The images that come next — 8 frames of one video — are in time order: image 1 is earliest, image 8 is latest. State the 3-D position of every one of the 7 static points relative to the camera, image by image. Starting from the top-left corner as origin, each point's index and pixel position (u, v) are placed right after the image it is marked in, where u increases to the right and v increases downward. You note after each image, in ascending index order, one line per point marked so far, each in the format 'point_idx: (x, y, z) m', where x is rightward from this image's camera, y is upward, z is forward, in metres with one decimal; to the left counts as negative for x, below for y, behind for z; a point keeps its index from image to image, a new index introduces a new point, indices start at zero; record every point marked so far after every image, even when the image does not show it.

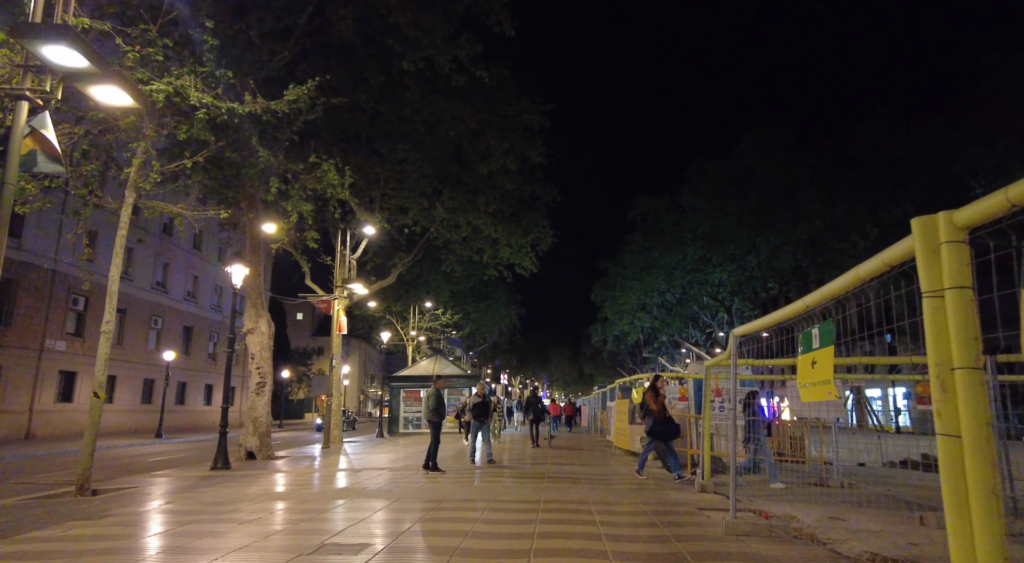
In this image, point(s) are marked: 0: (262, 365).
0: (-6.3, -2.1, +16.6) m
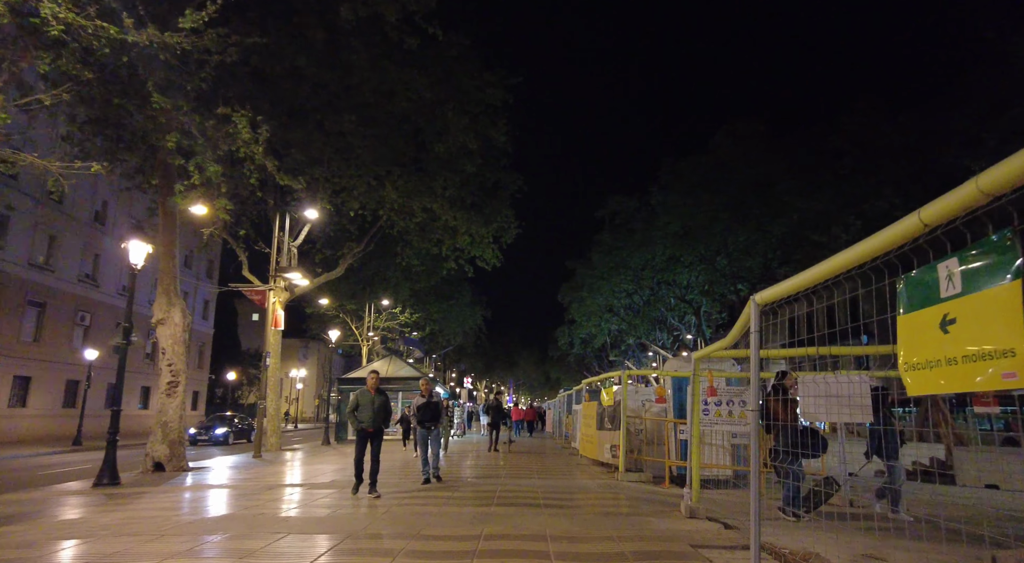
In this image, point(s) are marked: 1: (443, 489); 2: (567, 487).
0: (-7.3, -1.7, +14.3) m
1: (-1.2, -3.5, +11.1) m
2: (+0.8, -3.2, +10.3) m
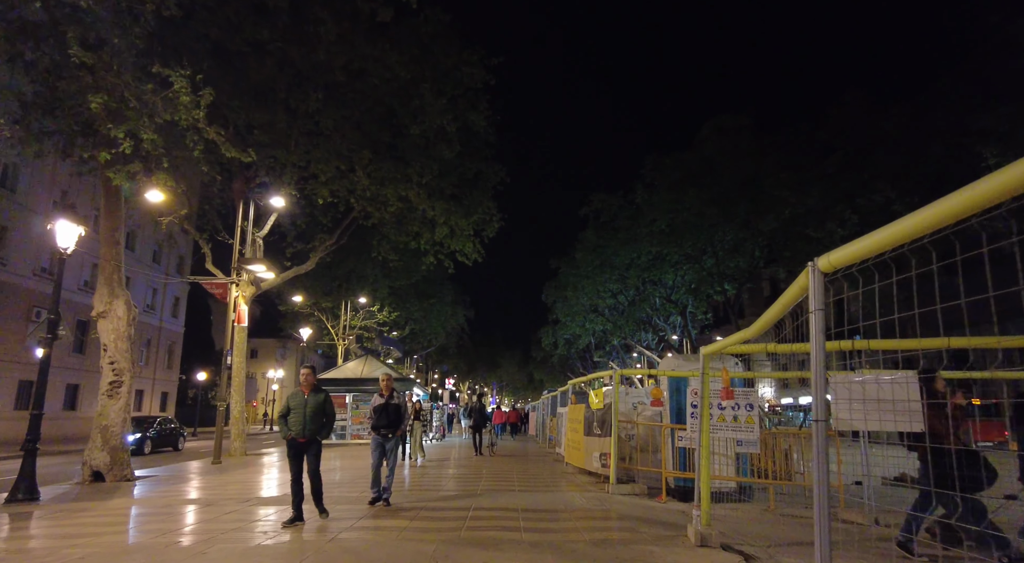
0: (-7.7, -1.5, +12.9) m
1: (-1.5, -3.3, +9.8) m
2: (+0.5, -3.0, +9.1) m
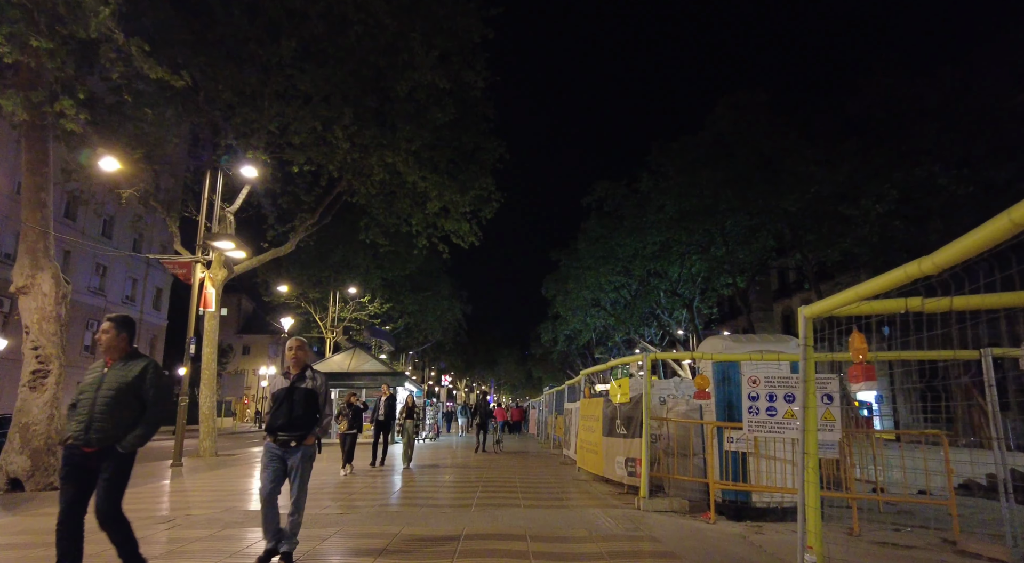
0: (-7.7, -1.0, +10.8) m
1: (-1.5, -2.8, +7.7) m
2: (+0.6, -2.6, +7.0) m
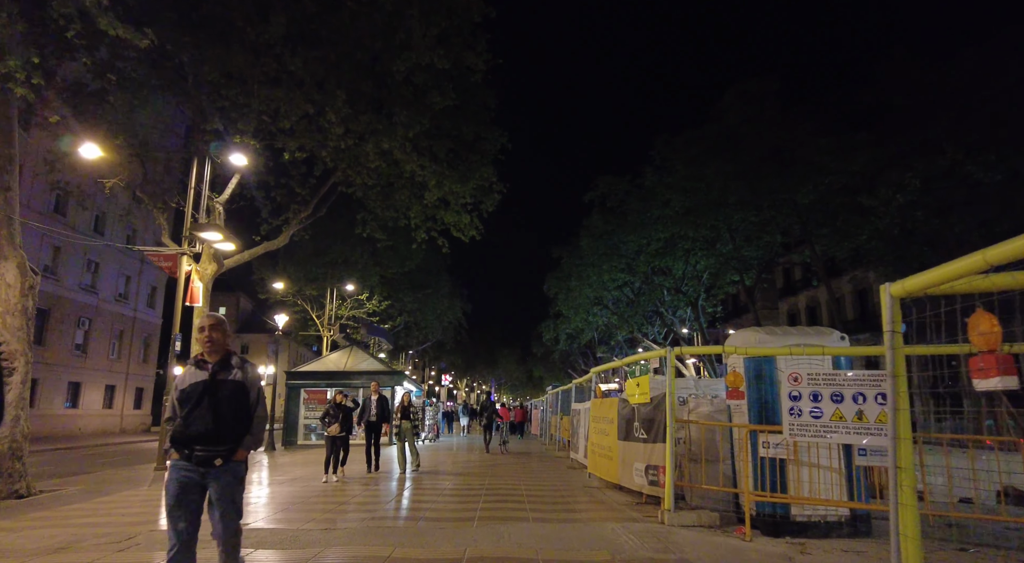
0: (-7.6, -0.9, +10.0) m
1: (-1.4, -2.6, +6.9) m
2: (+0.6, -2.4, +6.1) m
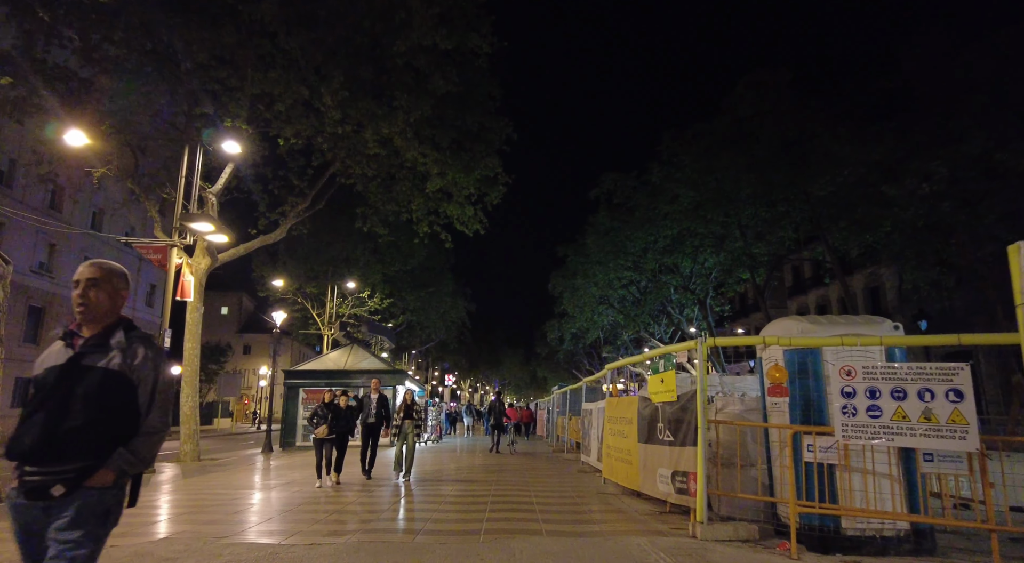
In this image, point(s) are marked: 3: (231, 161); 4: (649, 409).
0: (-7.5, -0.7, +9.2) m
1: (-1.3, -2.5, +6.1) m
2: (+0.7, -2.2, +5.4) m
3: (-6.8, +2.9, +16.0) m
4: (+1.5, -1.4, +7.2) m
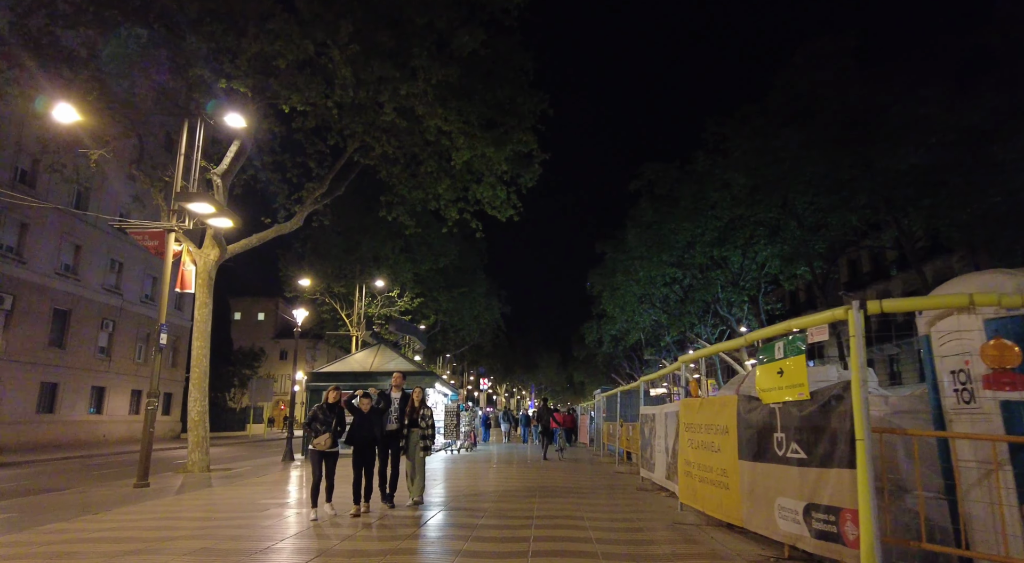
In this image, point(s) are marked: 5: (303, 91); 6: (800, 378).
0: (-7.0, -0.5, +7.6) m
1: (-1.0, -2.1, +4.2) m
2: (+1.0, -1.9, +3.3) m
3: (-6.0, +3.1, +14.4) m
4: (+1.9, -1.0, +5.1) m
5: (-4.2, +3.9, +13.5) m
6: (+1.9, -0.6, +4.4) m
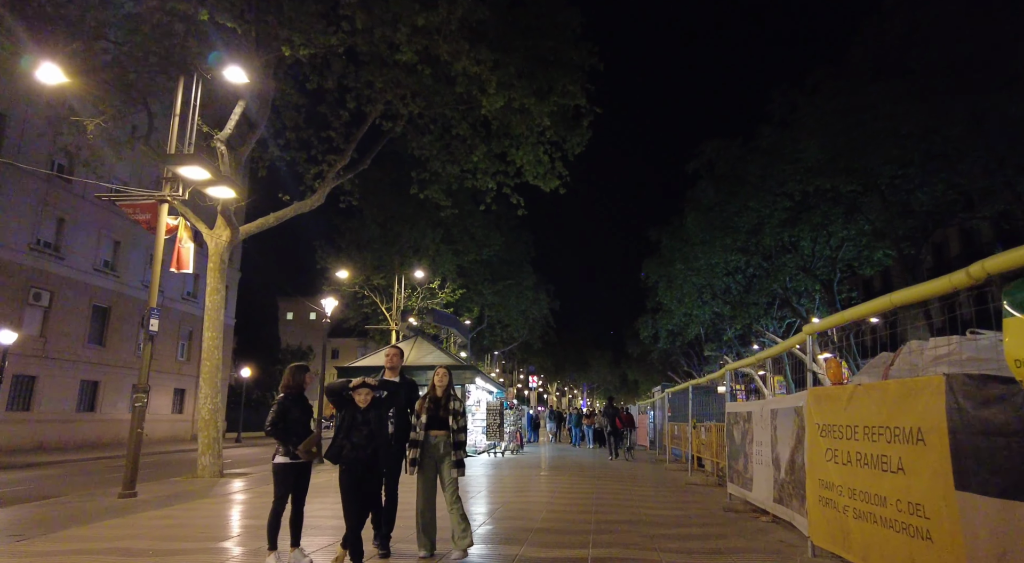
0: (-6.6, -0.1, +6.0) m
1: (-0.9, -1.7, +2.0) m
2: (+1.0, -1.4, +1.1) m
3: (-5.1, +3.5, +12.6) m
4: (+2.0, -0.5, +2.7) m
5: (-3.5, +4.3, +11.6) m
6: (+2.0, -0.2, +2.1) m
